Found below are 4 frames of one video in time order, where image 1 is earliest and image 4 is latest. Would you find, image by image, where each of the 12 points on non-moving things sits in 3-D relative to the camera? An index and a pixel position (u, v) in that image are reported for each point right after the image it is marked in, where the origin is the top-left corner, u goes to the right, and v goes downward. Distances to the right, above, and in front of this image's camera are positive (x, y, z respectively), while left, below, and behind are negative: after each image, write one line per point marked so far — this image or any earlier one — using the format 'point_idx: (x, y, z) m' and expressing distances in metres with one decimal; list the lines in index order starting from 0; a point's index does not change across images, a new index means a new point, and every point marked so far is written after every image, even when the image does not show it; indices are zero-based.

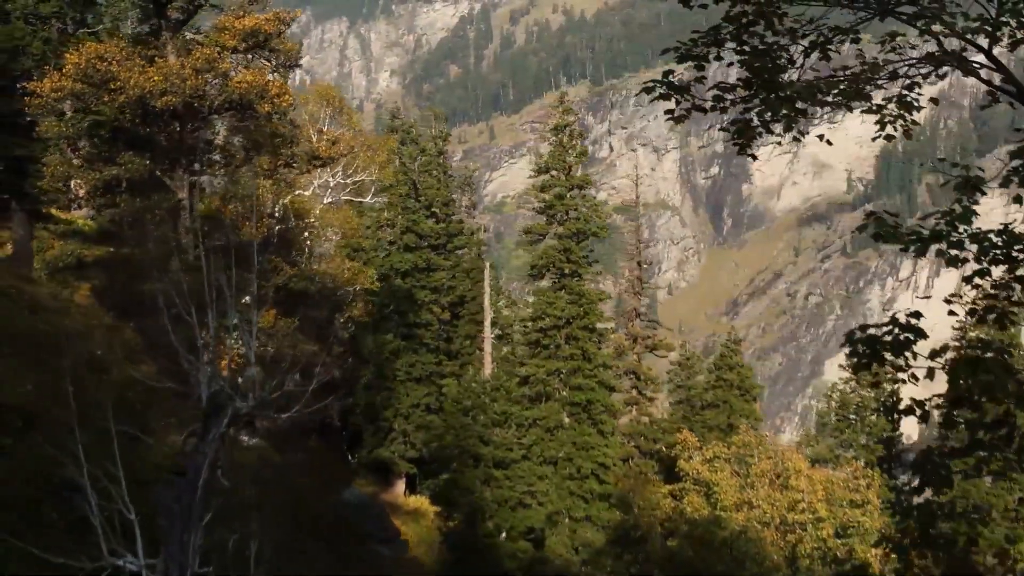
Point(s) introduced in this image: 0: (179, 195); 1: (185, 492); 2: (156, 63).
0: (-7.1, +2.0, +18.0) m
1: (-3.1, -1.9, +8.0) m
2: (-7.1, +4.5, +17.0) m
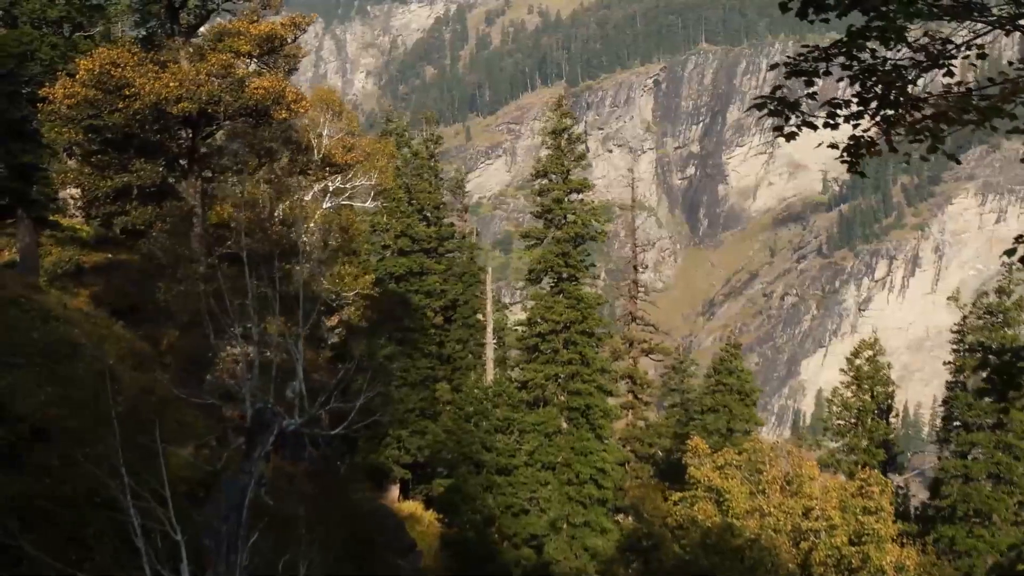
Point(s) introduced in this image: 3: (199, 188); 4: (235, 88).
0: (-6.8, +1.8, +17.7) m
1: (-2.6, -2.1, +7.8) m
2: (-6.7, +4.3, +16.7) m
3: (-6.6, +2.1, +17.8) m
4: (-5.6, +4.1, +17.2) m
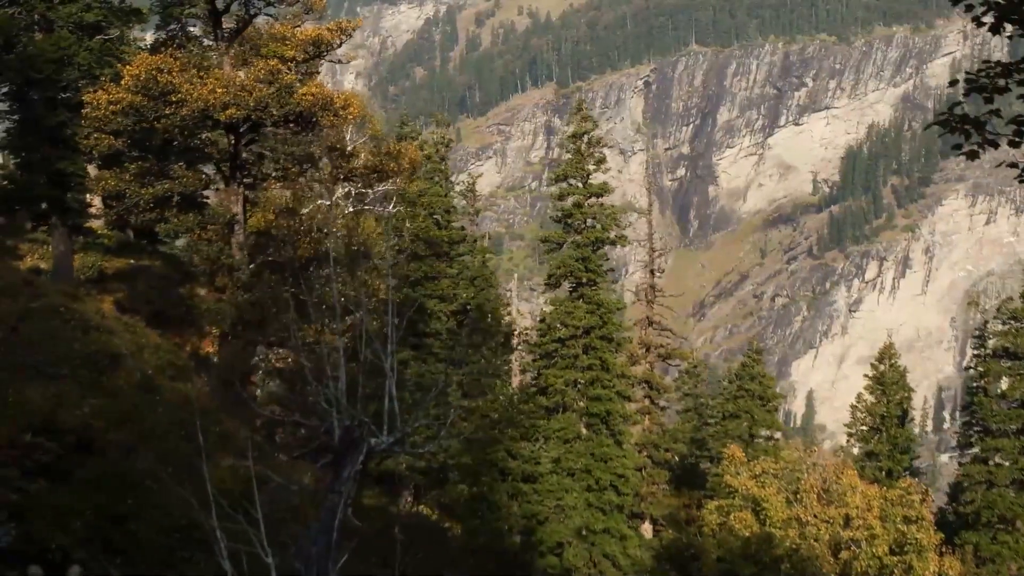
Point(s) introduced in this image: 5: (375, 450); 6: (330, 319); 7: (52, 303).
0: (-5.9, +1.7, +17.5) m
1: (-1.7, -2.2, +7.6) m
2: (-5.8, +4.2, +16.5) m
3: (-5.7, +1.9, +17.6) m
4: (-4.6, +3.9, +17.0) m
5: (-1.3, -1.6, +8.2) m
6: (-3.3, -0.6, +15.2) m
7: (-9.4, -0.3, +17.1) m
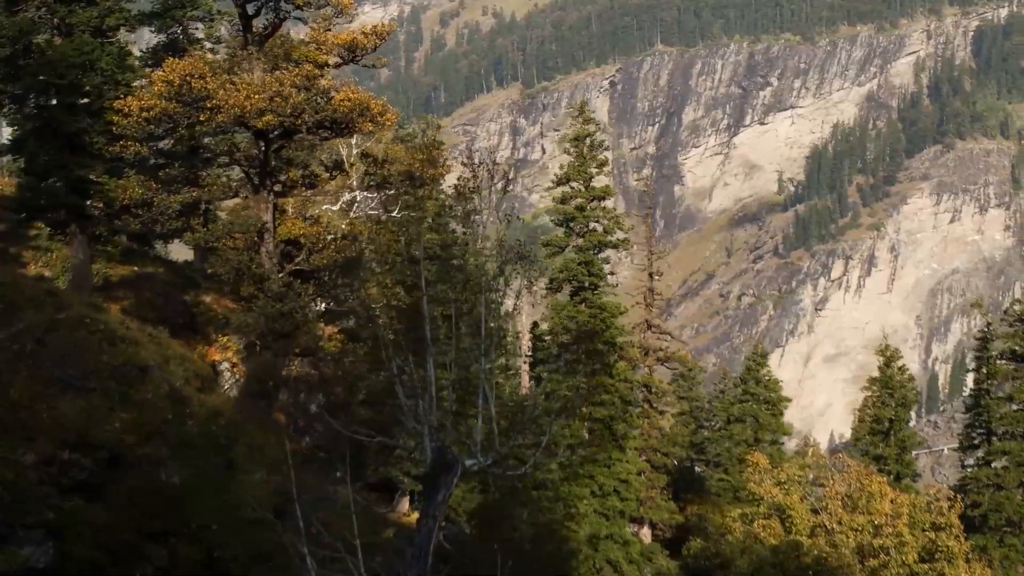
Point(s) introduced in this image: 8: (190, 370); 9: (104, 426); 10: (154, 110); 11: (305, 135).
0: (-5.2, +1.5, +17.1) m
1: (-0.8, -2.4, +7.3) m
2: (-5.1, +4.0, +16.1) m
3: (-5.0, +1.7, +17.2) m
4: (-4.0, +3.7, +16.6) m
5: (-0.4, -1.7, +7.9) m
6: (-2.5, -0.7, +14.9) m
7: (-8.7, -0.5, +16.6) m
8: (-6.5, -1.7, +17.6) m
9: (-6.6, -2.2, +13.6) m
10: (-7.0, +3.4, +16.0) m
11: (-4.3, +3.1, +17.1) m
